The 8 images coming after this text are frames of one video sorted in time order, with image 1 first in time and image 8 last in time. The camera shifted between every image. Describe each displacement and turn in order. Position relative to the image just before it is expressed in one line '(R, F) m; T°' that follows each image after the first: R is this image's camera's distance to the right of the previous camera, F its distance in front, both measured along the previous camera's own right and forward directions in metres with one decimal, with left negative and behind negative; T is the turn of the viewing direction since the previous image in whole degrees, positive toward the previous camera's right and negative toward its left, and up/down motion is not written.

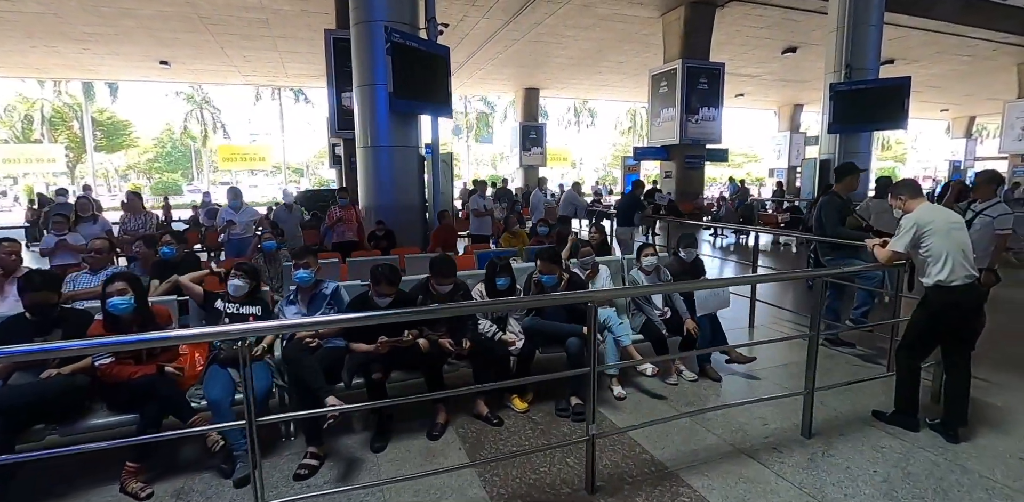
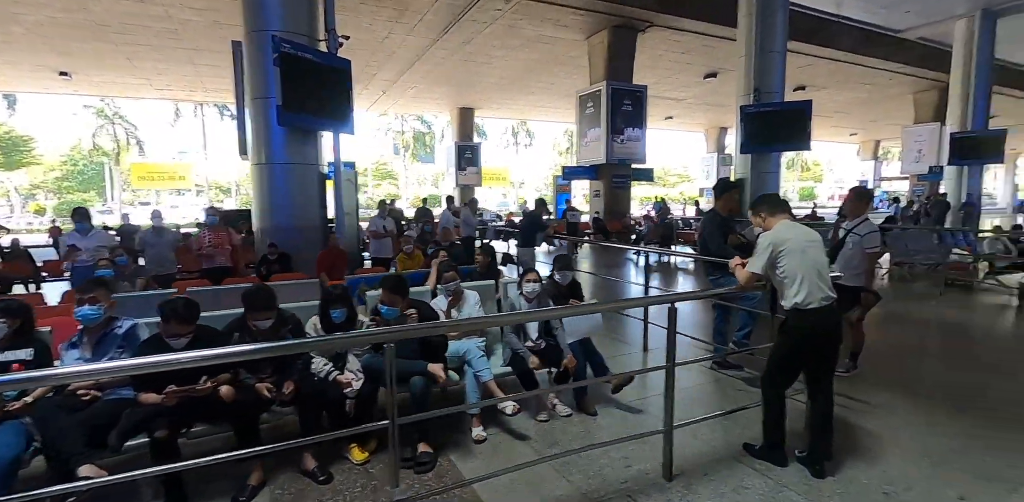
(+0.6, +0.3) m; +6°
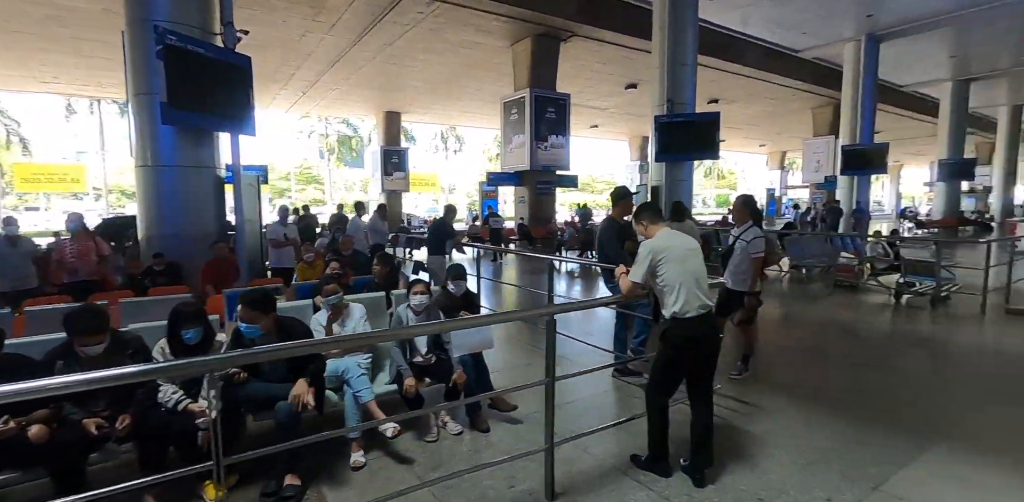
(+0.3, +0.1) m; +7°
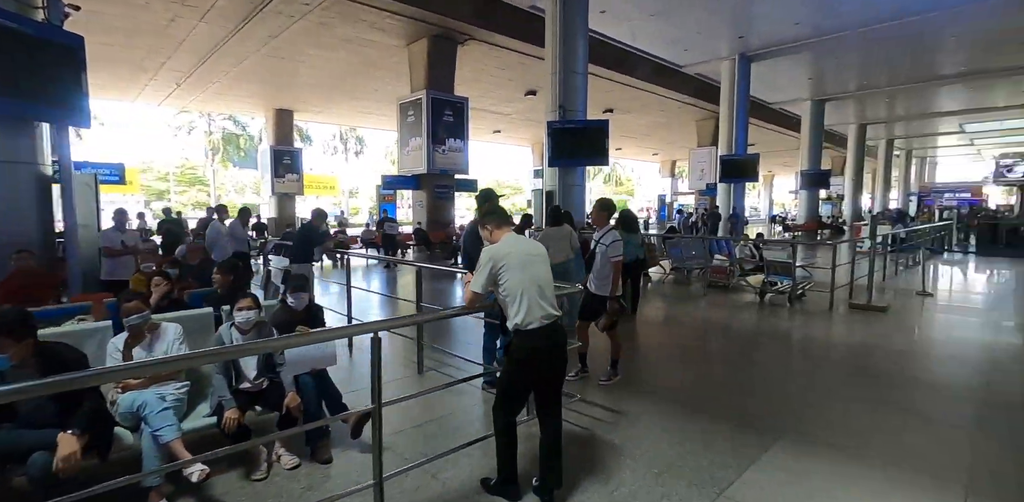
(+0.4, +0.2) m; +10°
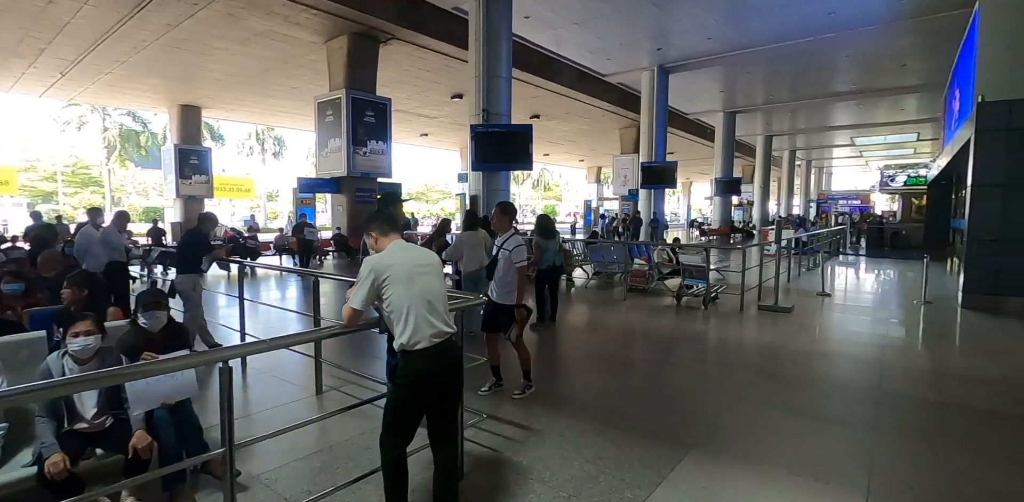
(+0.2, +0.2) m; +8°
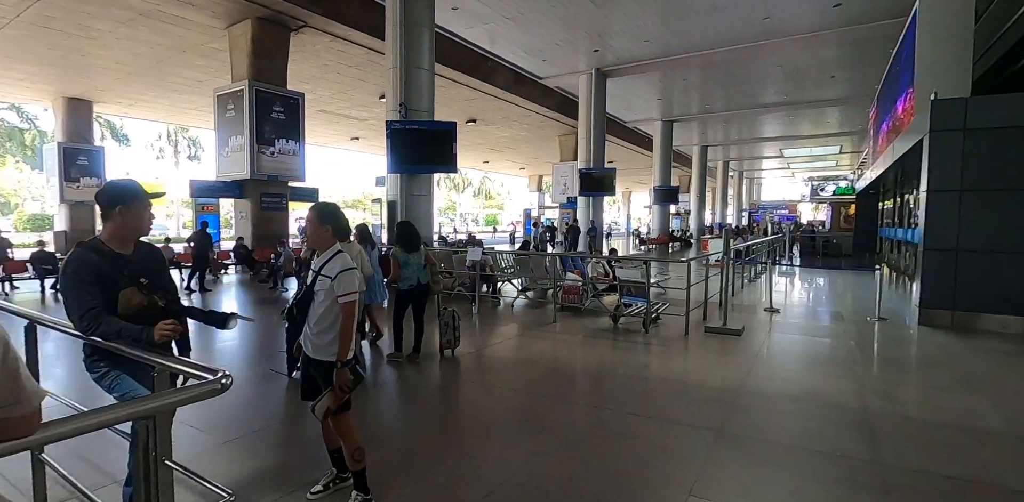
(+0.5, +1.2) m; +6°
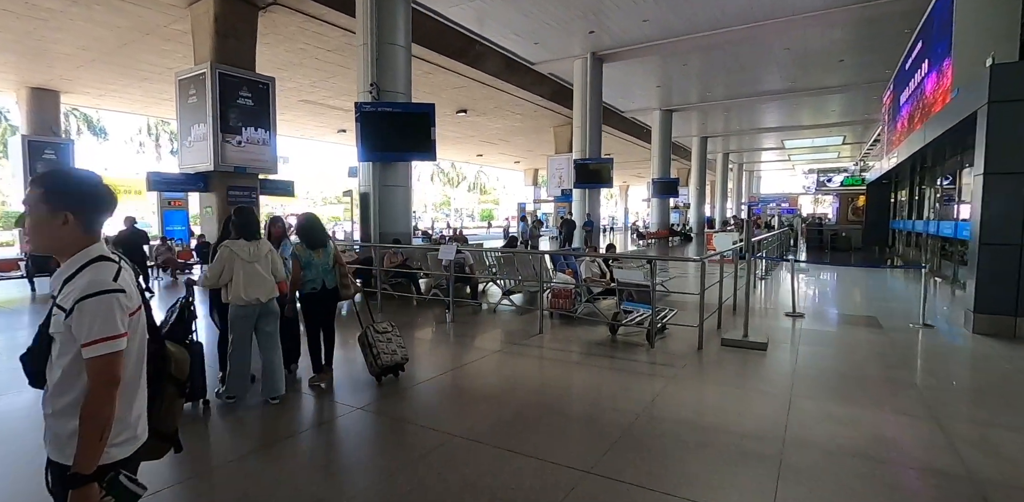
(+0.2, +1.1) m; 0°
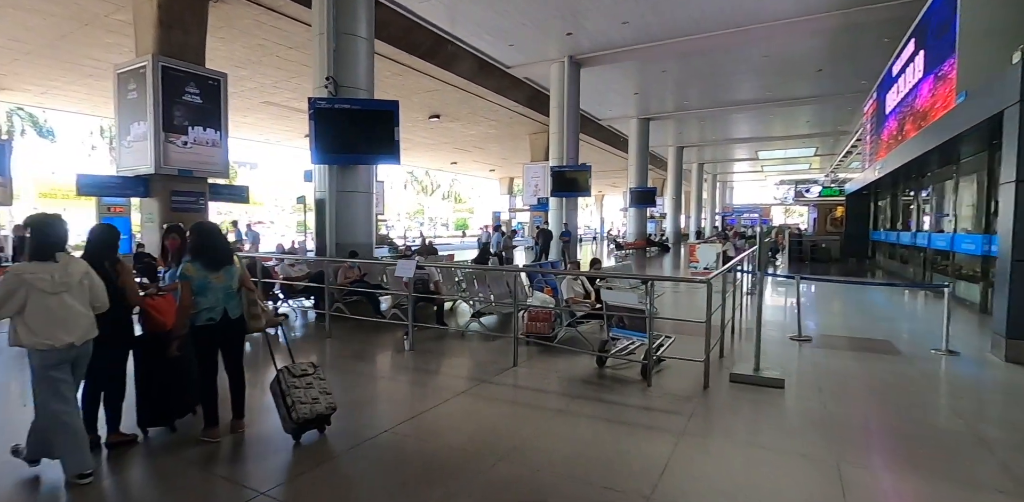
(+0.1, +0.9) m; +3°
